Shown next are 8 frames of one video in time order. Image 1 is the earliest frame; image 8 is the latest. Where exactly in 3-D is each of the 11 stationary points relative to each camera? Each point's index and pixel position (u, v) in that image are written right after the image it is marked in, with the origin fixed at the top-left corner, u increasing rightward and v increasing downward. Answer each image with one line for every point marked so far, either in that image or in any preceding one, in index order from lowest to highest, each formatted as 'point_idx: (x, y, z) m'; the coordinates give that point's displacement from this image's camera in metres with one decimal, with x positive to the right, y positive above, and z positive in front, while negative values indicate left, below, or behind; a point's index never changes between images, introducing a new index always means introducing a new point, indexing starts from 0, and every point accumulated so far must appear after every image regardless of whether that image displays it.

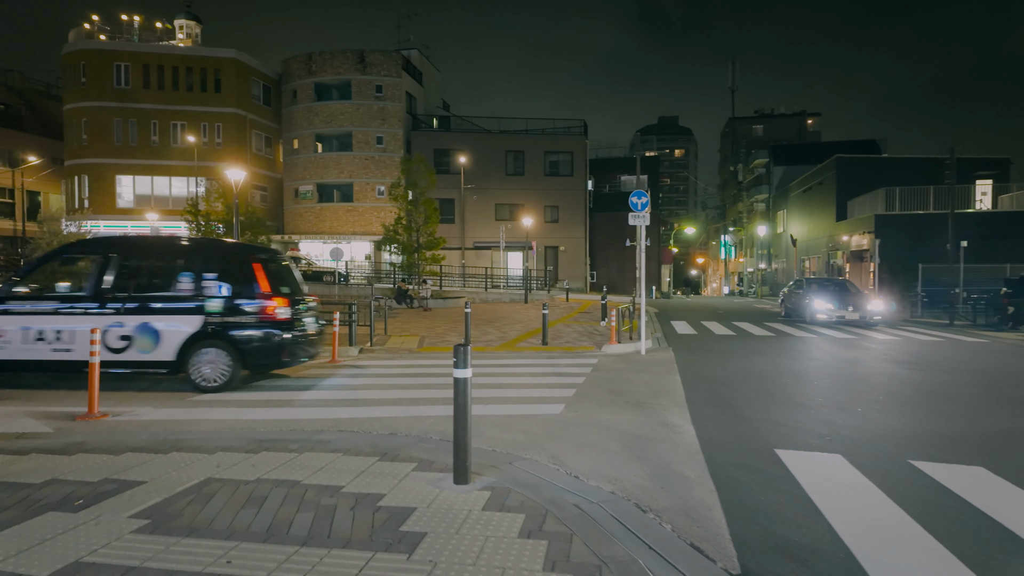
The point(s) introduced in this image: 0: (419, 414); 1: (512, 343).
0: (-1.1, -1.5, +7.2) m
1: (0.0, -1.5, +15.8) m
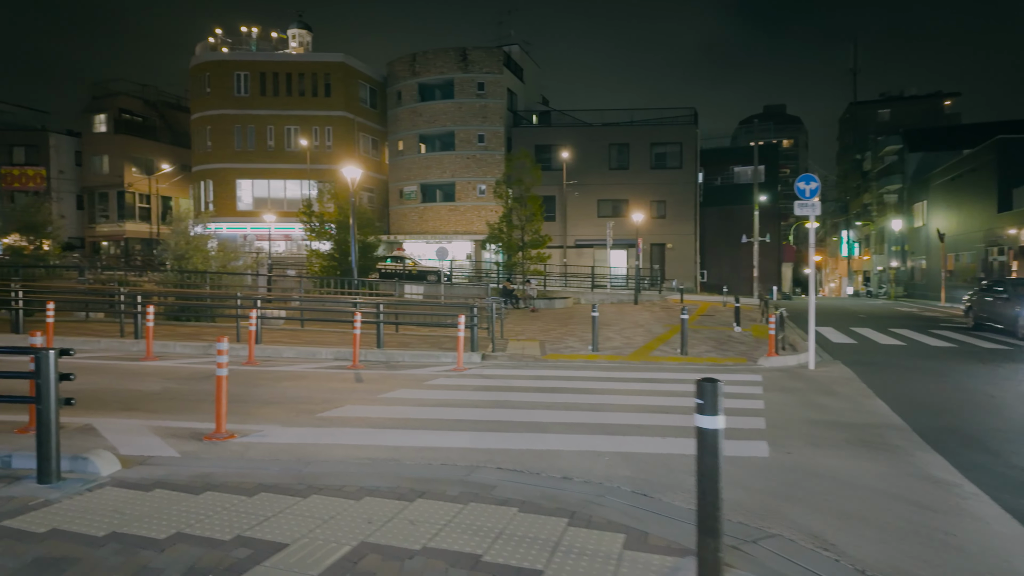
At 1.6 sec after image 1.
0: (+0.7, -1.6, +5.8) m
1: (+3.1, -1.5, +14.2) m
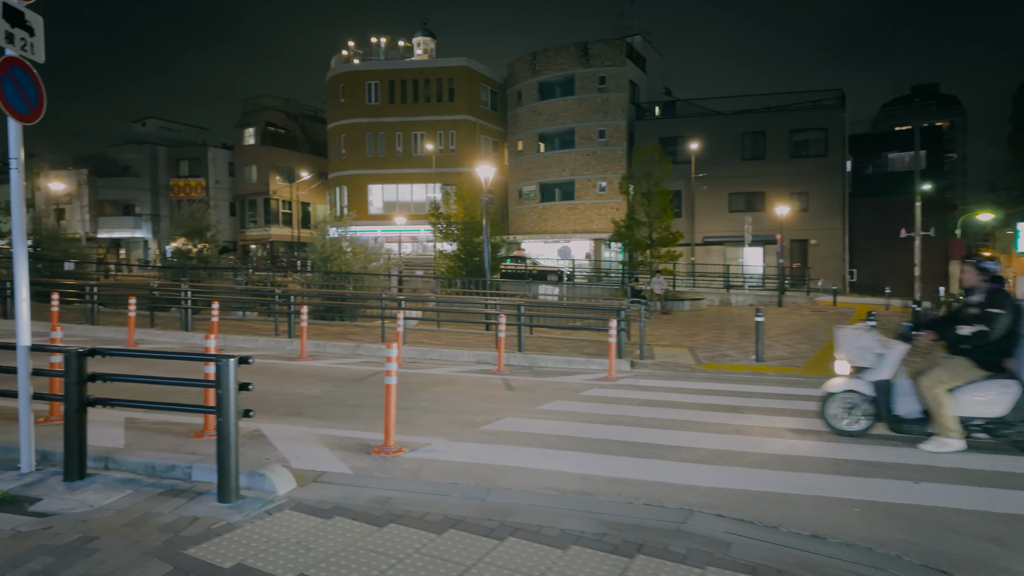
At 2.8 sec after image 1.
0: (+2.4, -1.6, +4.7) m
1: (+6.4, -1.5, +12.4) m
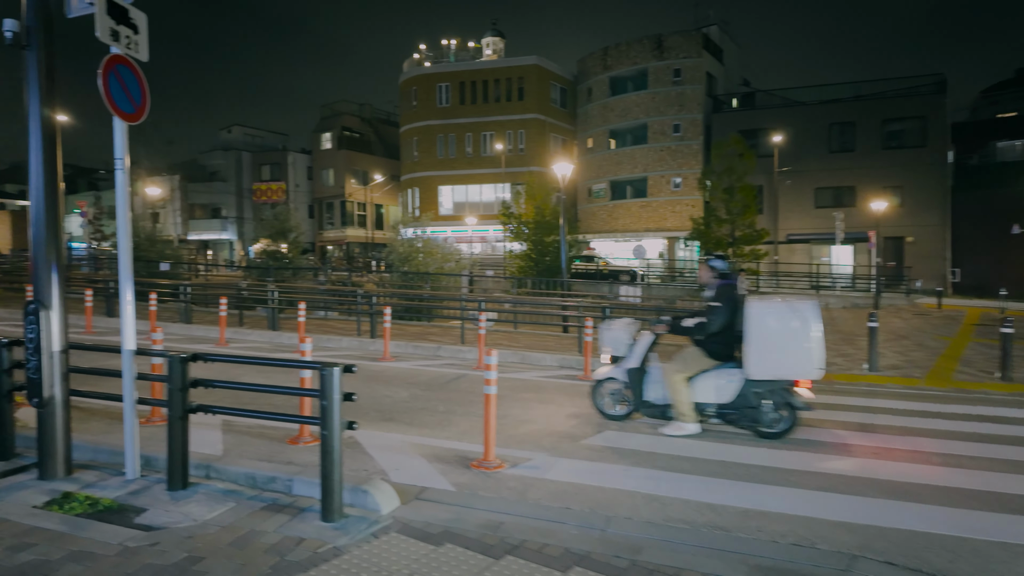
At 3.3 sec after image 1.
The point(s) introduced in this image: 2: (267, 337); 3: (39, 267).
0: (+3.3, -1.7, +3.9) m
1: (+8.0, -1.6, +11.2) m
2: (-5.8, -1.2, +14.0) m
3: (-3.7, +0.2, +4.6) m
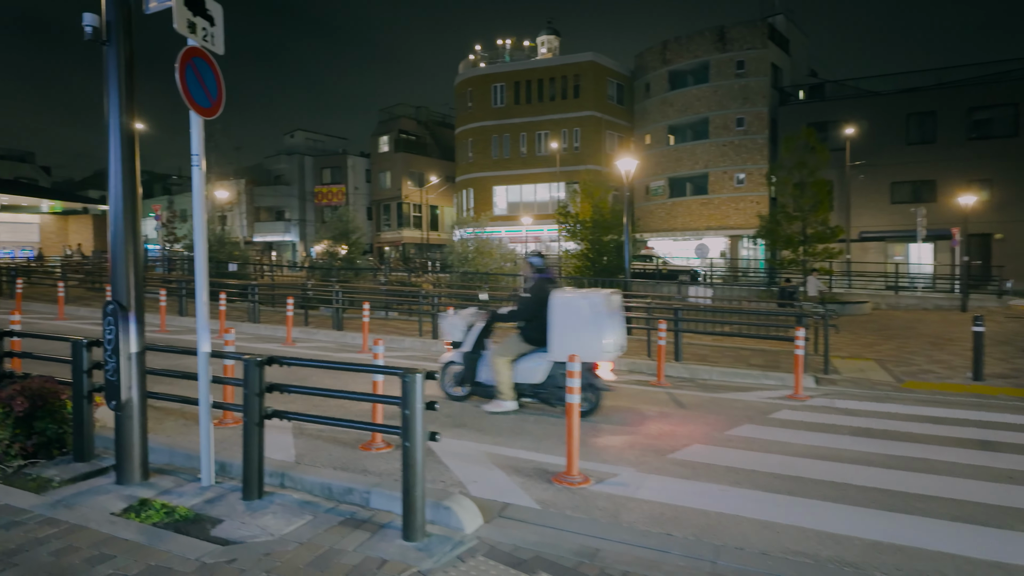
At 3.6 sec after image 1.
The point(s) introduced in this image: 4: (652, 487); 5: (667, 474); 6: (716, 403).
0: (+3.9, -1.7, +3.2) m
1: (+9.2, -1.6, +10.1) m
2: (-4.3, -1.2, +14.1) m
3: (-3.0, +0.2, +4.5) m
4: (+1.1, -1.6, +4.9) m
5: (+1.4, -1.6, +5.2) m
6: (+2.9, -1.6, +8.4) m
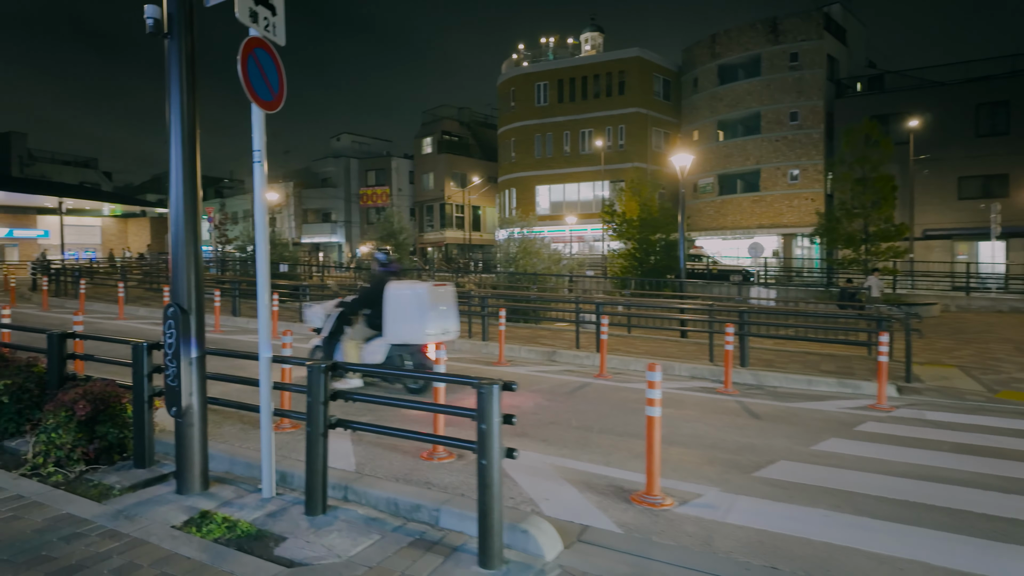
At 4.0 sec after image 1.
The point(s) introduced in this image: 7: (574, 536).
0: (+4.3, -1.7, +2.6) m
1: (+10.1, -1.6, +9.1) m
2: (-3.1, -1.2, +14.0) m
3: (-2.4, +0.1, +4.4) m
4: (+1.7, -1.6, +4.4) m
5: (+2.0, -1.6, +4.8) m
6: (+3.7, -1.6, +7.8) m
7: (+0.4, -1.6, +3.9) m
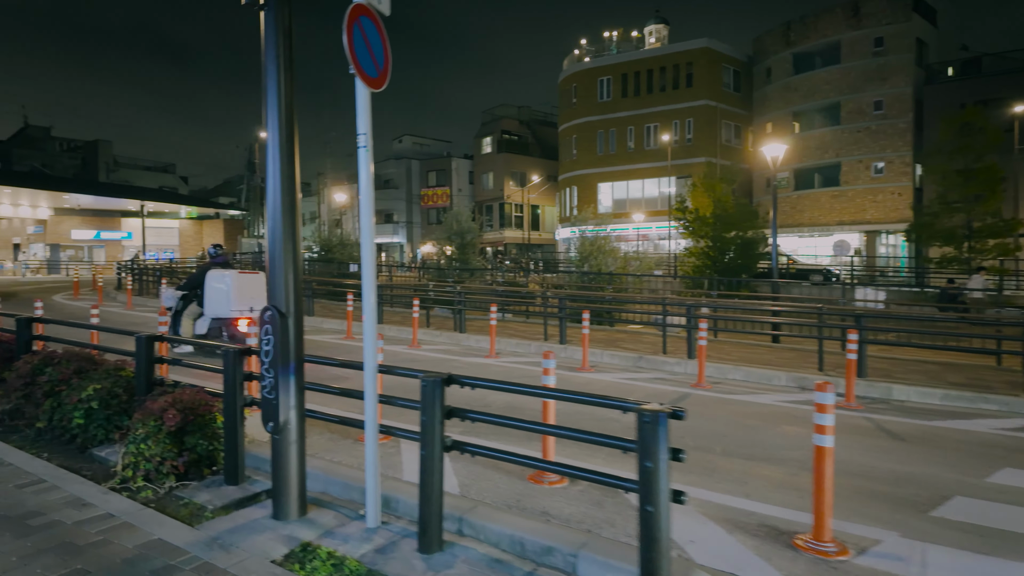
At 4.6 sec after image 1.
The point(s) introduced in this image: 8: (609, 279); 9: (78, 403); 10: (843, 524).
0: (+5.0, -1.7, +1.5) m
1: (+11.4, -1.6, +7.5) m
2: (-1.3, -1.2, +13.5) m
3: (-1.6, +0.1, +3.9) m
4: (+2.6, -1.6, +3.6) m
5: (+2.9, -1.7, +3.9) m
6: (+4.8, -1.7, +6.8) m
7: (+1.2, -1.6, +3.2) m
8: (+3.1, +0.3, +19.8) m
9: (-3.9, -1.0, +5.3) m
10: (+2.3, -1.6, +4.1) m
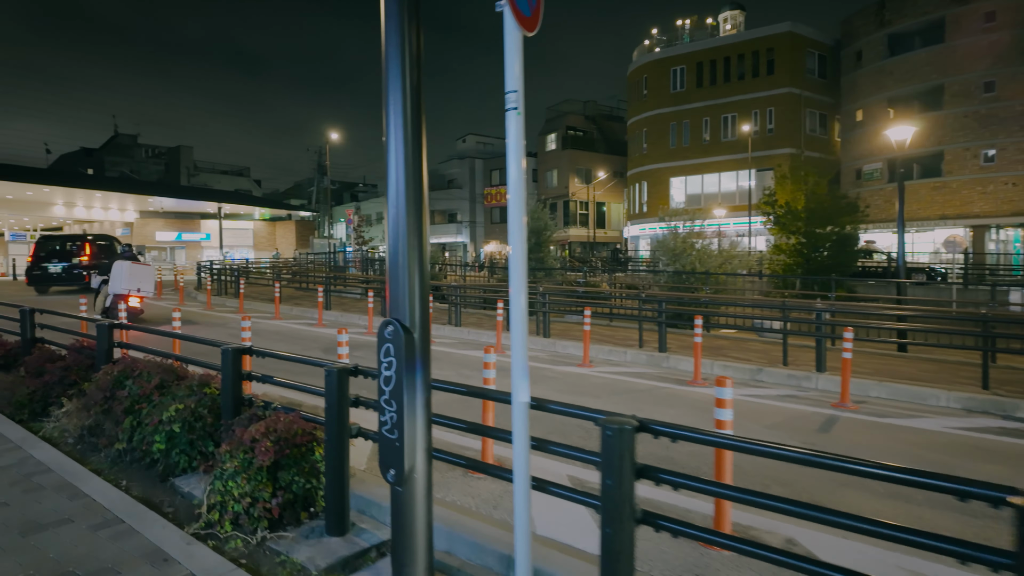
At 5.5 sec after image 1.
0: (+5.7, -1.8, 0.0) m
1: (+12.7, -1.7, +5.3) m
2: (+0.6, -1.2, +12.6) m
3: (-0.6, +0.1, +3.0) m
4: (+3.5, -1.7, +2.3) m
5: (+3.8, -1.7, +2.6) m
6: (+6.1, -1.7, +5.2) m
7: (+2.1, -1.7, +2.0) m
8: (+5.6, +0.3, +18.4) m
9: (-2.8, -1.1, +4.7) m
10: (+3.3, -1.7, +2.8) m
